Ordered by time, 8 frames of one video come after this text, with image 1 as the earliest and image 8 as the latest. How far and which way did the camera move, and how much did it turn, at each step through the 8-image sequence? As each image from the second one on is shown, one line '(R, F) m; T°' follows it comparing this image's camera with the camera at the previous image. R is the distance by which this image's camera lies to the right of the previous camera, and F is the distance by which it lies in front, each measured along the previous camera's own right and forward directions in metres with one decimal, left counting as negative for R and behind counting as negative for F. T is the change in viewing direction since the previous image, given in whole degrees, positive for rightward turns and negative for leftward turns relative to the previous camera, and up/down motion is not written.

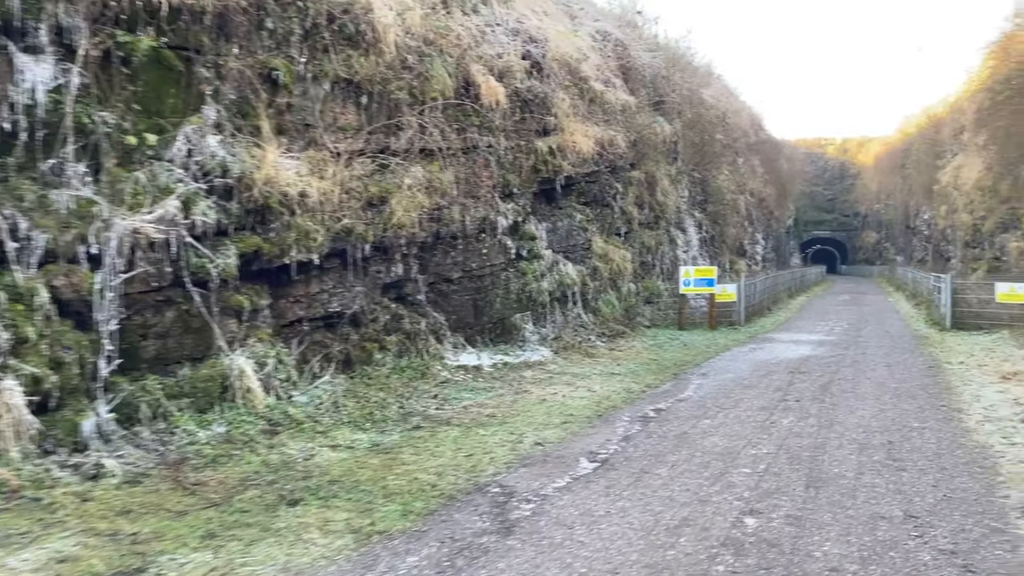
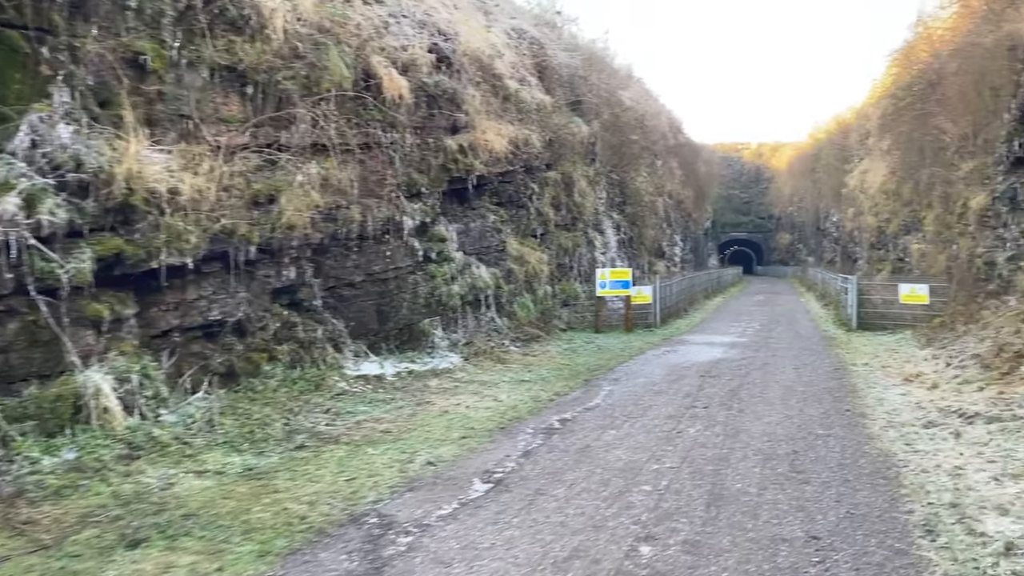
(+0.3, +0.5) m; +5°
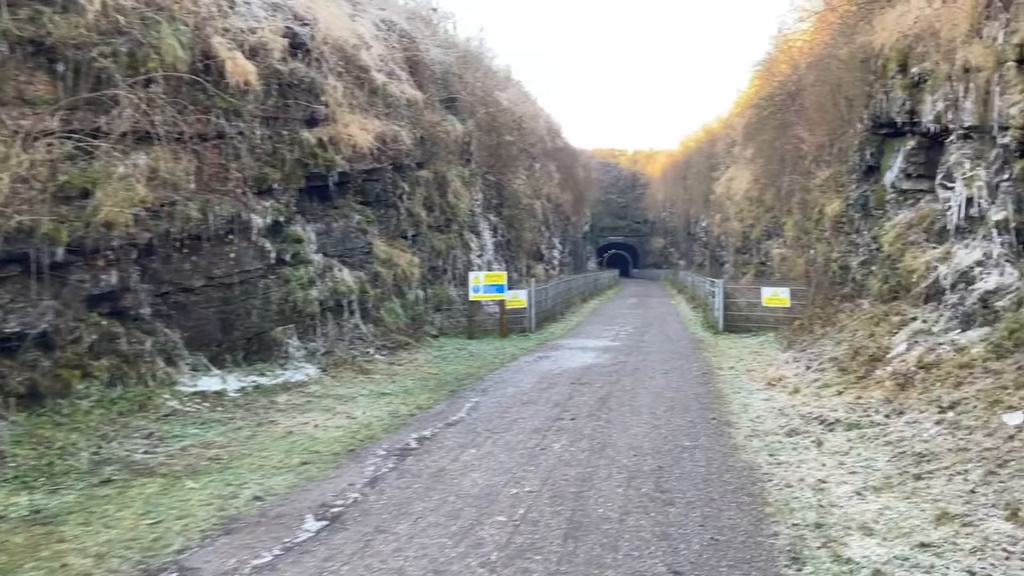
(+0.3, +0.6) m; +9°
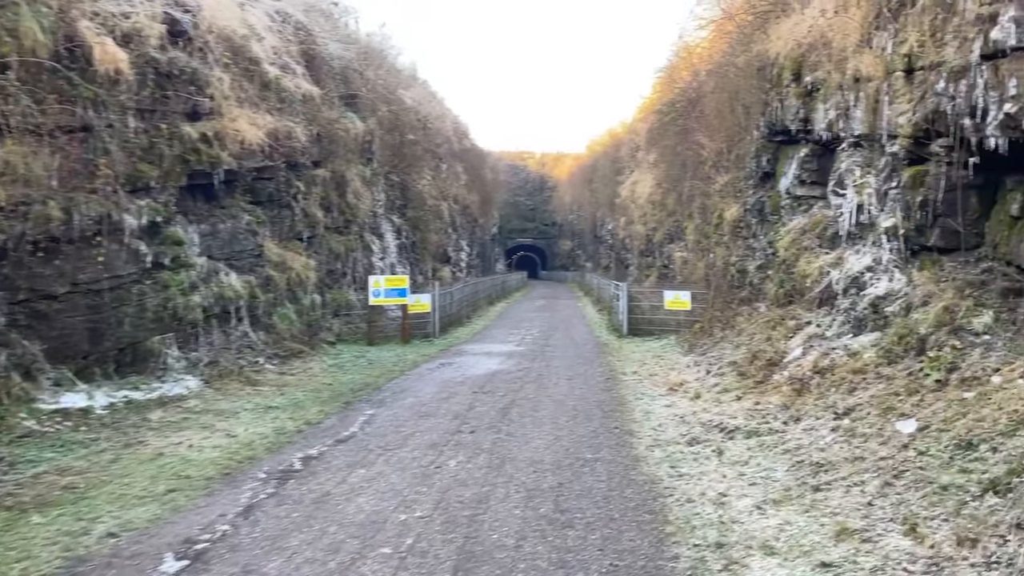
(+0.1, +0.4) m; +7°
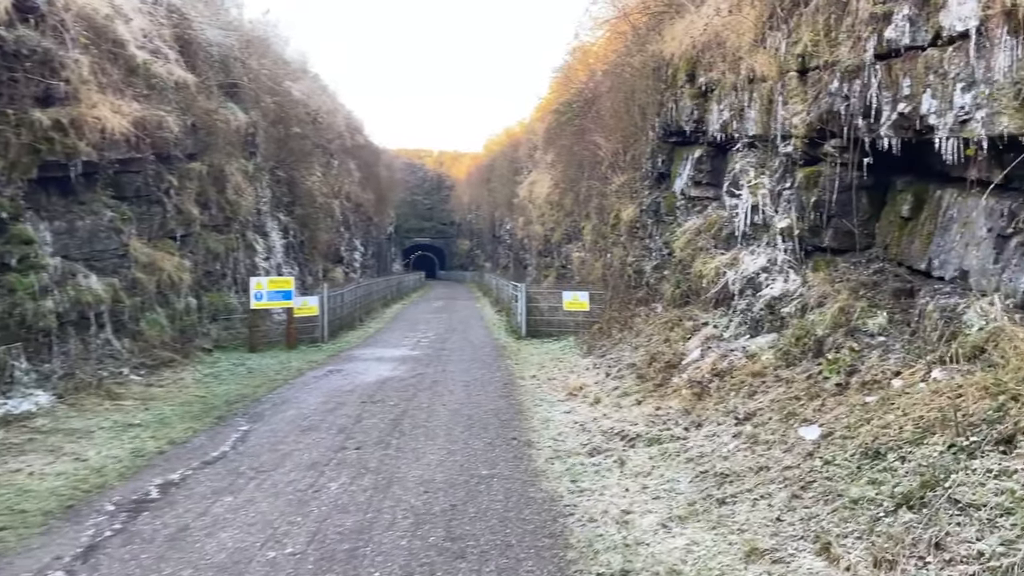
(+0.1, +0.5) m; +8°
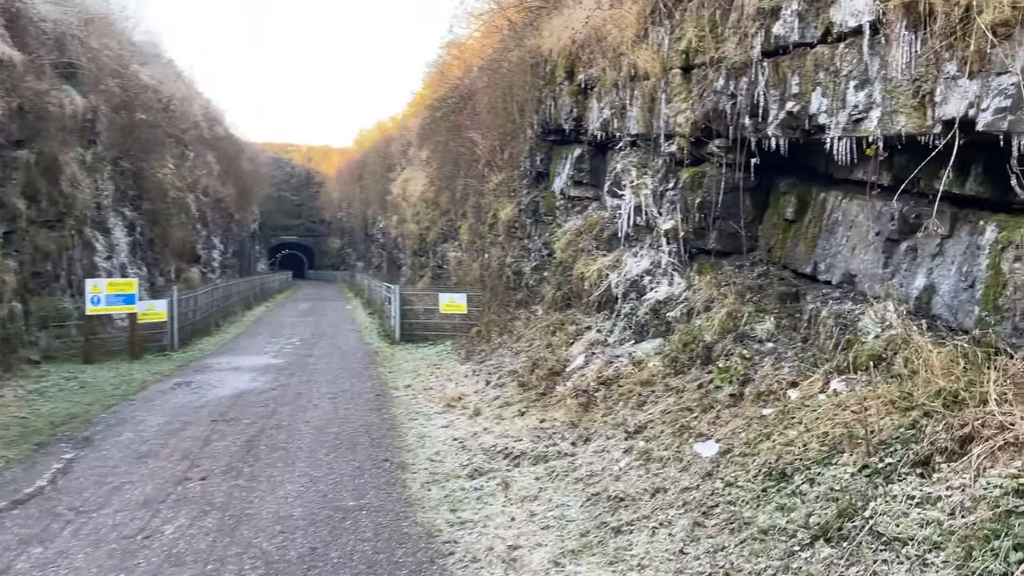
(0.0, +0.6) m; +10°
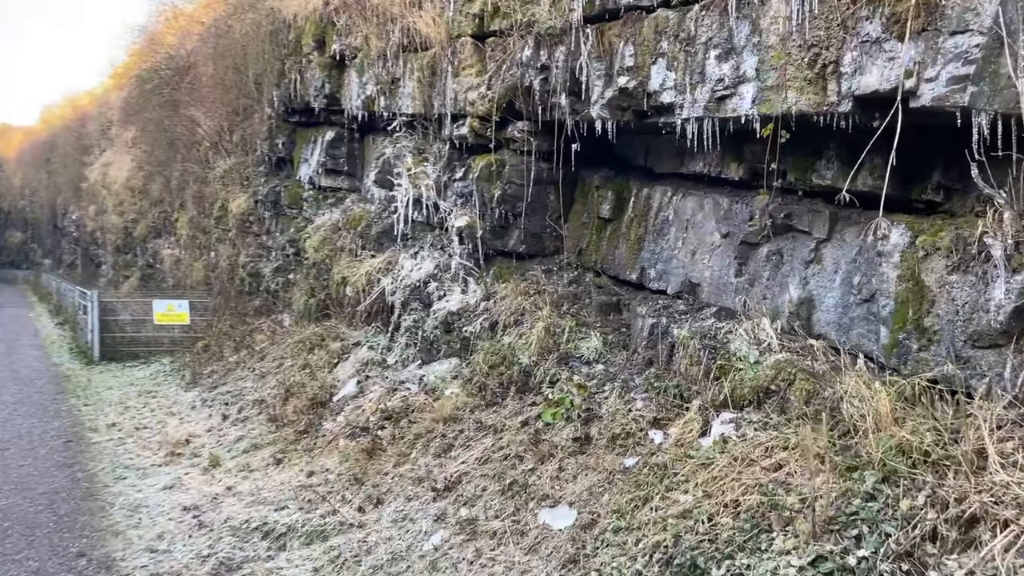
(-0.2, +1.4) m; +20°
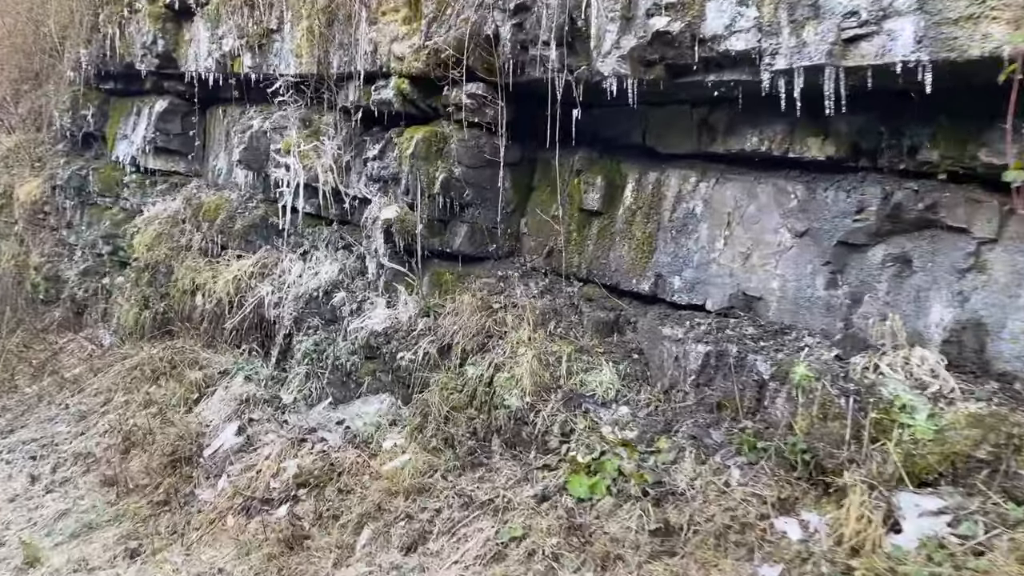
(-0.8, +1.5) m; +14°
